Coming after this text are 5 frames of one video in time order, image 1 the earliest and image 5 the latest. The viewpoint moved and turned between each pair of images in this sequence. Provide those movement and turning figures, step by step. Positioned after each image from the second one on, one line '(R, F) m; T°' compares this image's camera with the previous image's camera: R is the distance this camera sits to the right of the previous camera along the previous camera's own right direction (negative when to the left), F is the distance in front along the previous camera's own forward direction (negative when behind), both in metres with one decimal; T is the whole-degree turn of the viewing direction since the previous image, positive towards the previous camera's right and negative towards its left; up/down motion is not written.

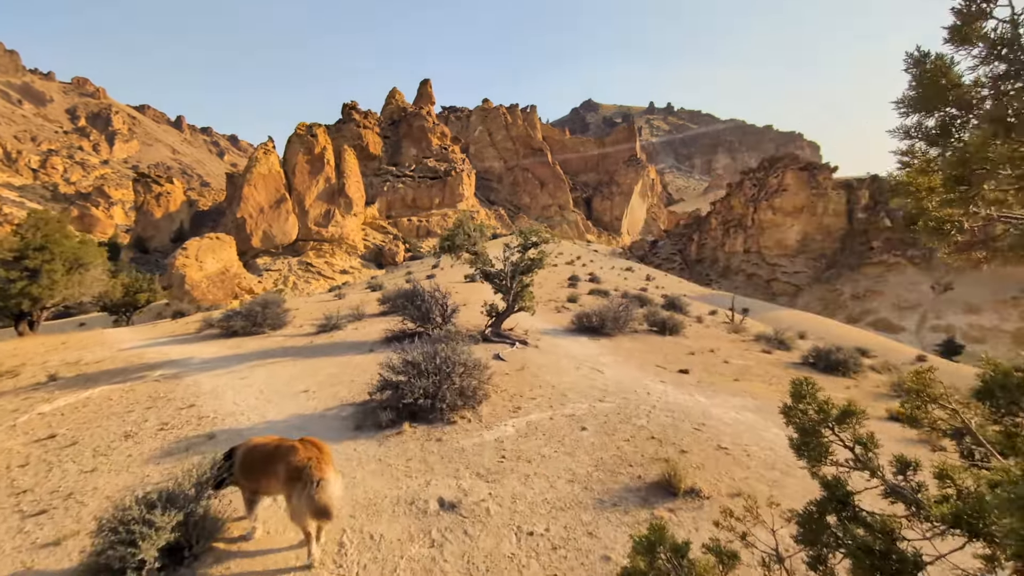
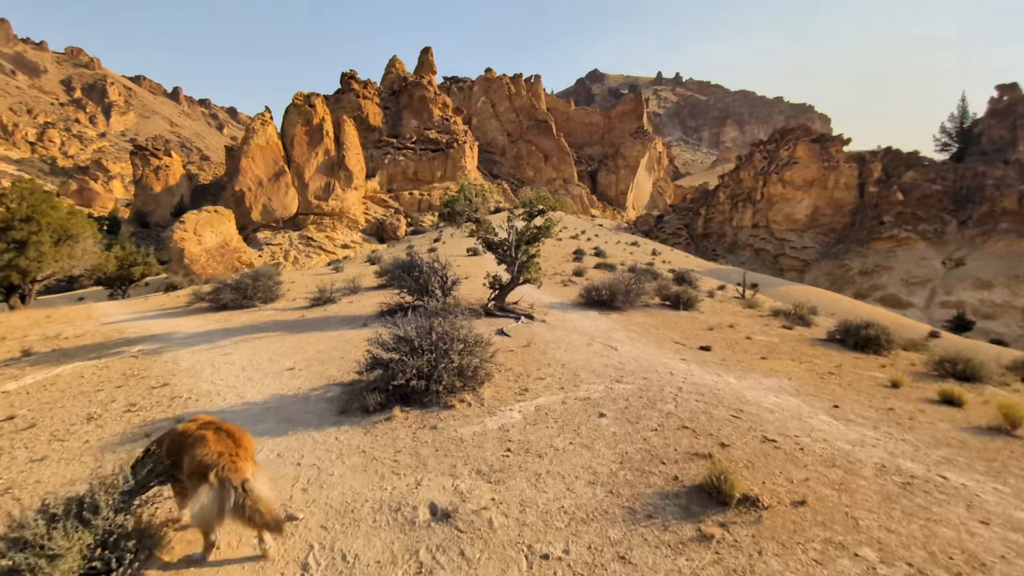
(0.0, +0.9) m; 0°
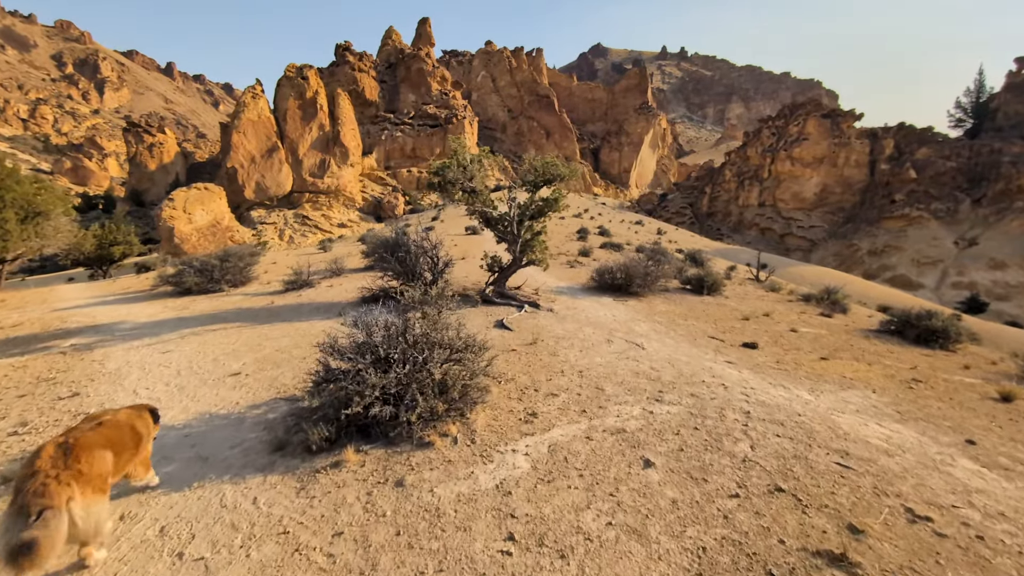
(0.0, +1.7) m; 0°
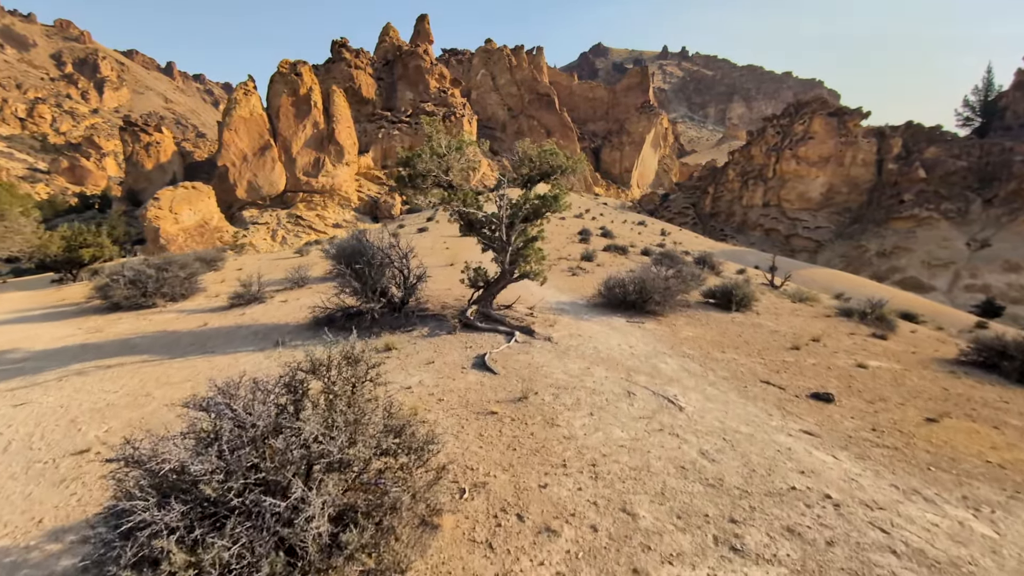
(+0.2, +2.1) m; 0°
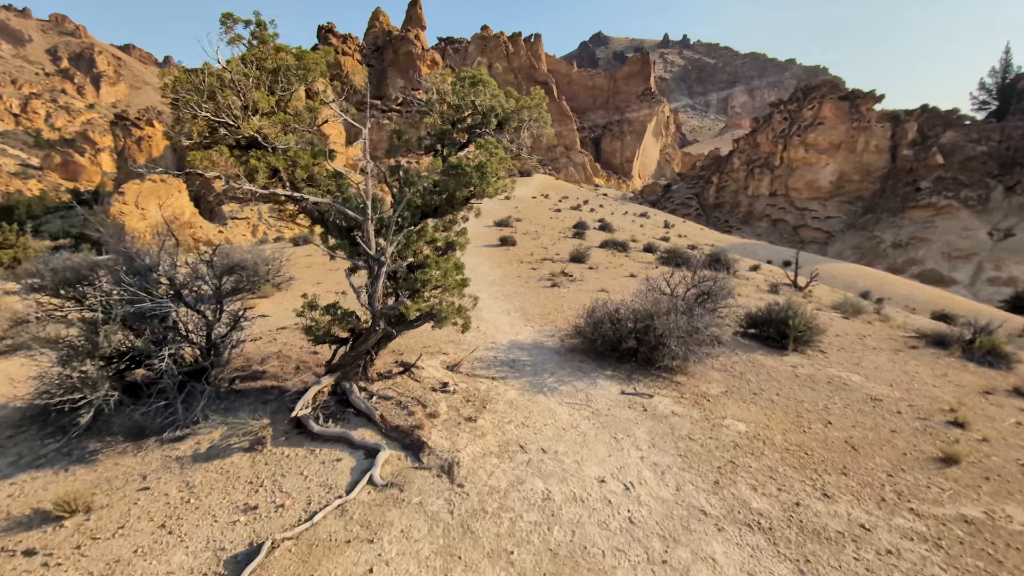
(+1.1, +4.0) m; 0°
